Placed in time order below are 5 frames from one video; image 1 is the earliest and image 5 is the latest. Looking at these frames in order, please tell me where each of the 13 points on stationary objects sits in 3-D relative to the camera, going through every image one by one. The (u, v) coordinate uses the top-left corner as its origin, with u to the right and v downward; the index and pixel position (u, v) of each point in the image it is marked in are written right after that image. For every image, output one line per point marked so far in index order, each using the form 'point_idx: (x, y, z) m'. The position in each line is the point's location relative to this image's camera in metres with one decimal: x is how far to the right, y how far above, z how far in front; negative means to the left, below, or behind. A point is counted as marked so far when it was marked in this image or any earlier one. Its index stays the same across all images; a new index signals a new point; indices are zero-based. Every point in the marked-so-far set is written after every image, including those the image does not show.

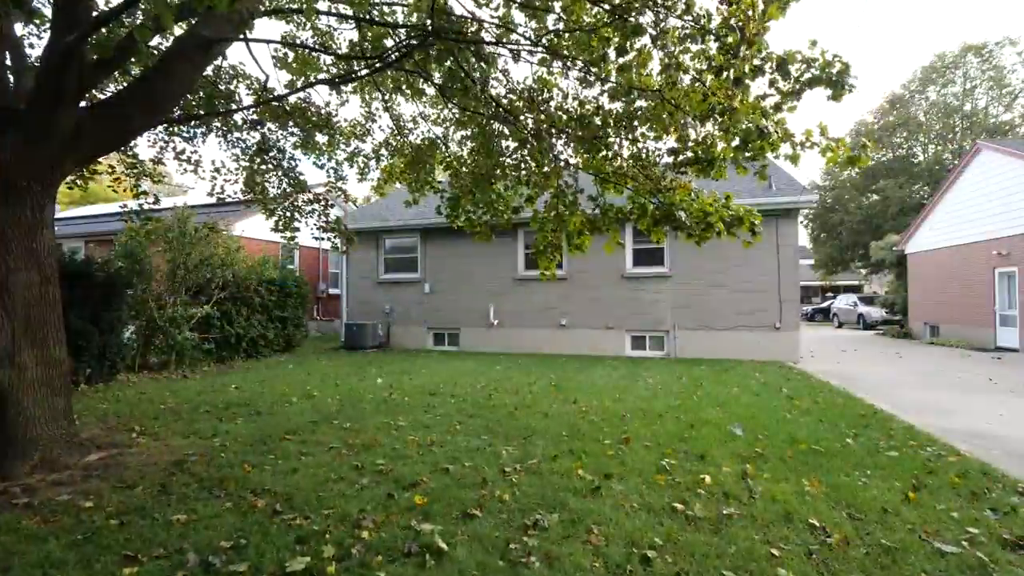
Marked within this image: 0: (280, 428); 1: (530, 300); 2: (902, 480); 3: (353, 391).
0: (-2.5, -1.5, +5.4) m
1: (+0.5, -0.3, +13.5) m
2: (+3.1, -1.5, +3.9) m
3: (-2.3, -1.5, +7.3) m
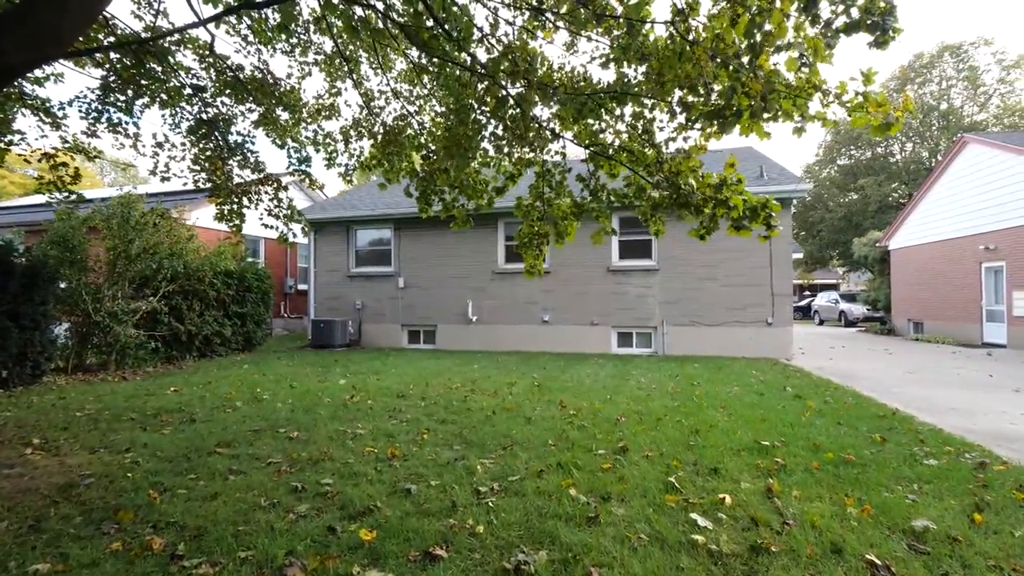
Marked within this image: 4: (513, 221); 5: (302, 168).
0: (-2.8, -1.4, +4.5) m
1: (-0.1, -0.2, +12.7) m
2: (+2.9, -1.4, +3.2) m
3: (-2.6, -1.4, +6.4) m
4: (0.0, +1.7, +12.7) m
5: (-3.8, +2.1, +8.9) m
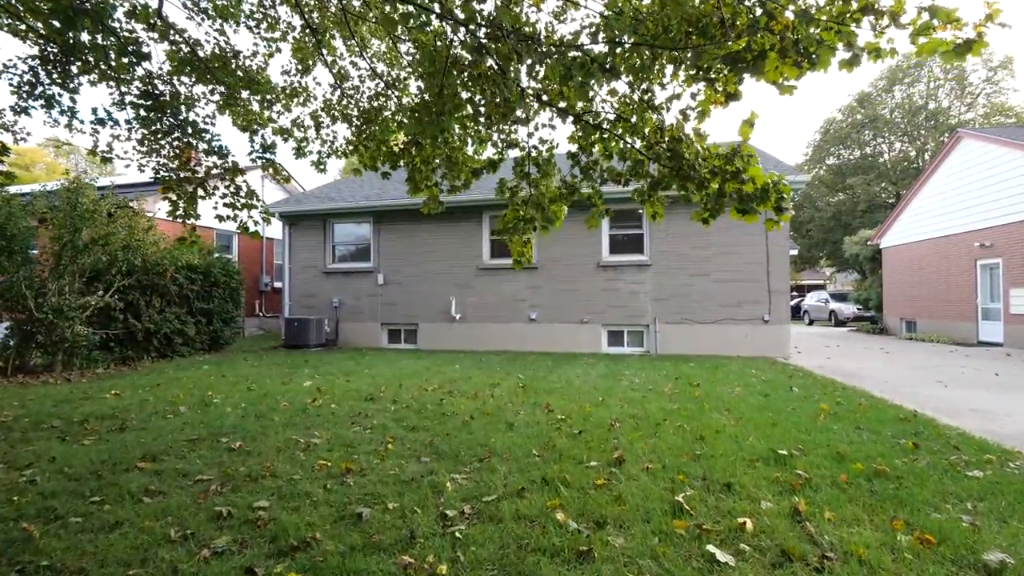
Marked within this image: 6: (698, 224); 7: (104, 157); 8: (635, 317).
0: (-2.9, -1.3, +3.9) m
1: (-0.4, -0.1, +12.1) m
2: (+2.8, -1.3, +2.7) m
3: (-2.8, -1.3, +5.8) m
4: (-0.3, +1.8, +12.1) m
5: (-4.1, +2.2, +8.2) m
6: (+4.2, +1.4, +11.1) m
7: (-5.7, +1.8, +6.9) m
8: (+2.8, -0.7, +11.4) m
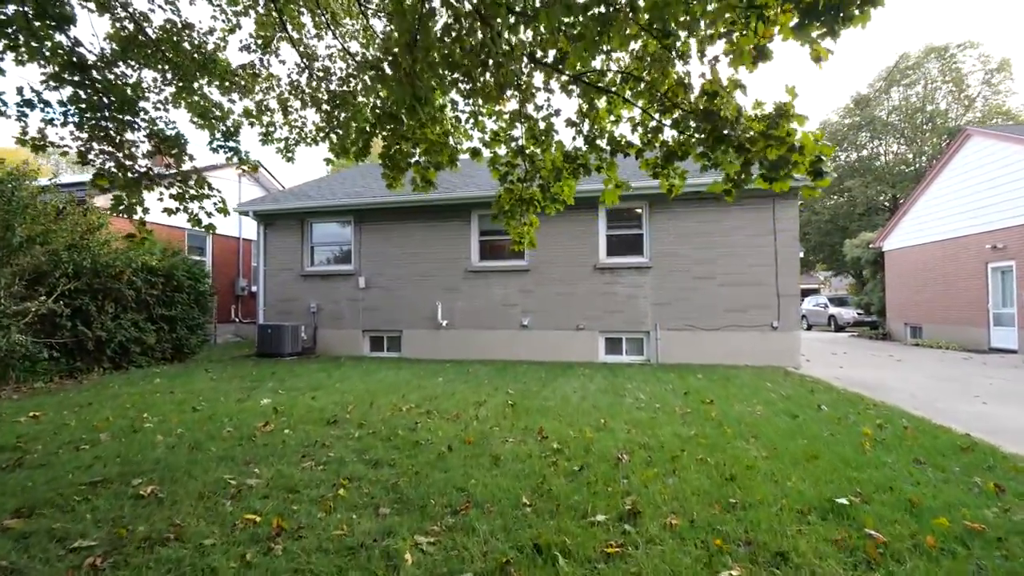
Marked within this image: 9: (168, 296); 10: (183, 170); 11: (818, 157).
0: (-3.0, -1.3, +3.0) m
1: (-0.6, -0.2, +11.3) m
2: (+2.7, -1.3, +1.9) m
3: (-3.0, -1.3, +4.9) m
4: (-0.5, +1.7, +11.3) m
5: (-4.2, +2.2, +7.4) m
6: (+4.0, +1.3, +10.3) m
7: (-5.8, +1.8, +6.0) m
8: (+2.6, -0.8, +10.6) m
9: (-6.9, -0.2, +9.9) m
10: (-4.3, +1.5, +6.5) m
11: (+2.1, +0.8, +3.3) m
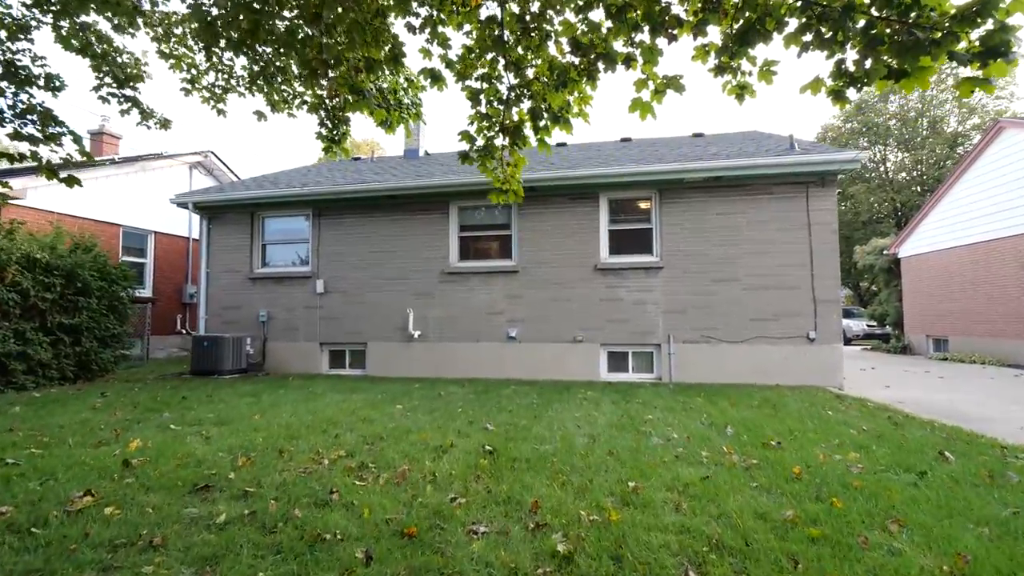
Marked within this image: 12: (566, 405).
0: (-3.1, -1.2, +1.2) m
1: (-0.9, -0.3, +9.5) m
2: (+2.6, -1.1, +0.2) m
3: (-3.1, -1.2, +3.1) m
4: (-0.8, +1.6, +9.6) m
5: (-4.4, +2.2, +5.6) m
6: (+3.7, +1.3, +8.7) m
7: (-6.0, +1.8, +4.2) m
8: (+2.4, -0.8, +8.9) m
9: (-7.2, -0.2, +8.0) m
10: (-4.5, +1.6, +4.7) m
11: (+1.9, +0.9, +1.6) m
12: (+0.6, -1.4, +5.7) m
